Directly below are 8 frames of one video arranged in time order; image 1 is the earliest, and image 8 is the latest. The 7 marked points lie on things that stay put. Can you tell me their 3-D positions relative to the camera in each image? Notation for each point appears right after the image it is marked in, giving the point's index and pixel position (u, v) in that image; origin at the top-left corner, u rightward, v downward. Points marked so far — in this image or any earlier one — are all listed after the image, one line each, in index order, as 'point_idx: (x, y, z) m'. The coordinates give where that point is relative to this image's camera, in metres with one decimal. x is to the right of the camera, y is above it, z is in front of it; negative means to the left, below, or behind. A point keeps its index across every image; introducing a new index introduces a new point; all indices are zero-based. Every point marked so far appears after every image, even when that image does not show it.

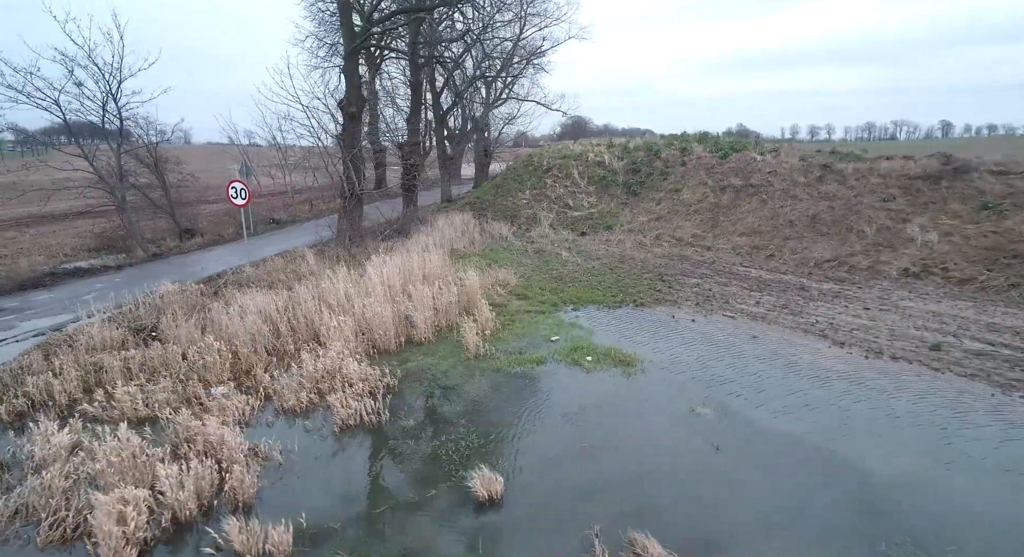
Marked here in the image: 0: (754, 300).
0: (+4.0, -0.3, +9.5) m
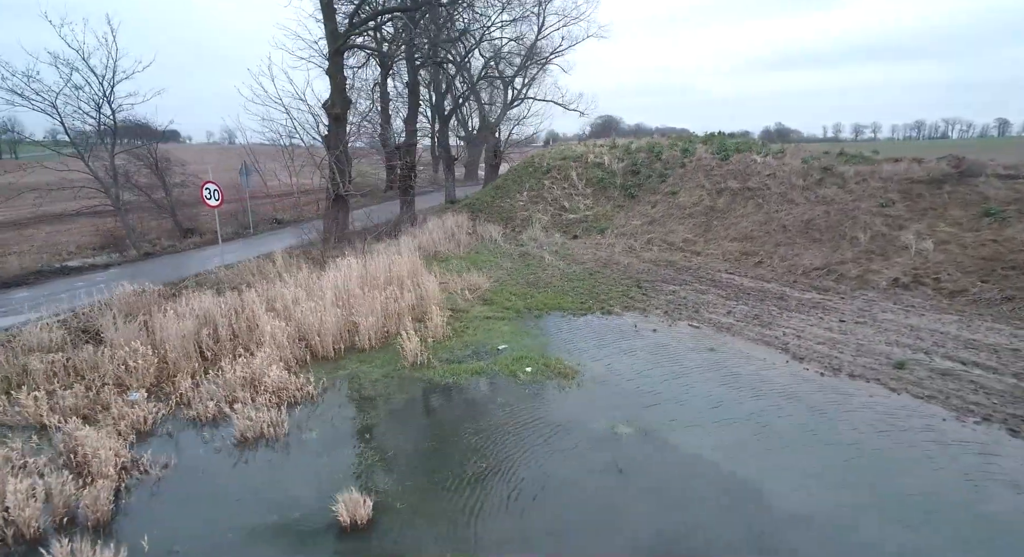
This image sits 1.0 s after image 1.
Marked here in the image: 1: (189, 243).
0: (+3.4, -0.5, +9.2) m
1: (-9.2, +1.0, +16.2) m
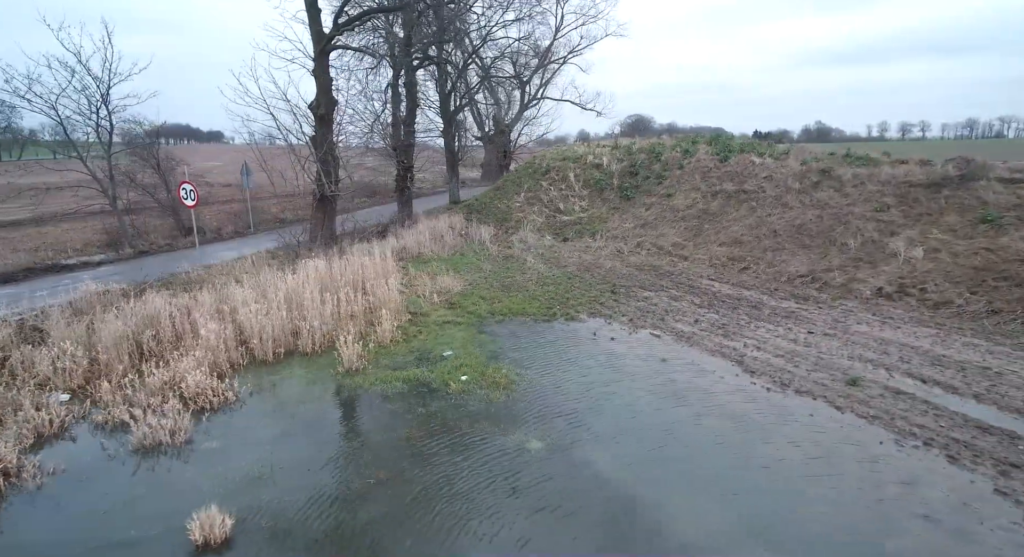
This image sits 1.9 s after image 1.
0: (+2.8, -0.6, +8.8) m
1: (-9.5, +1.1, +16.5) m
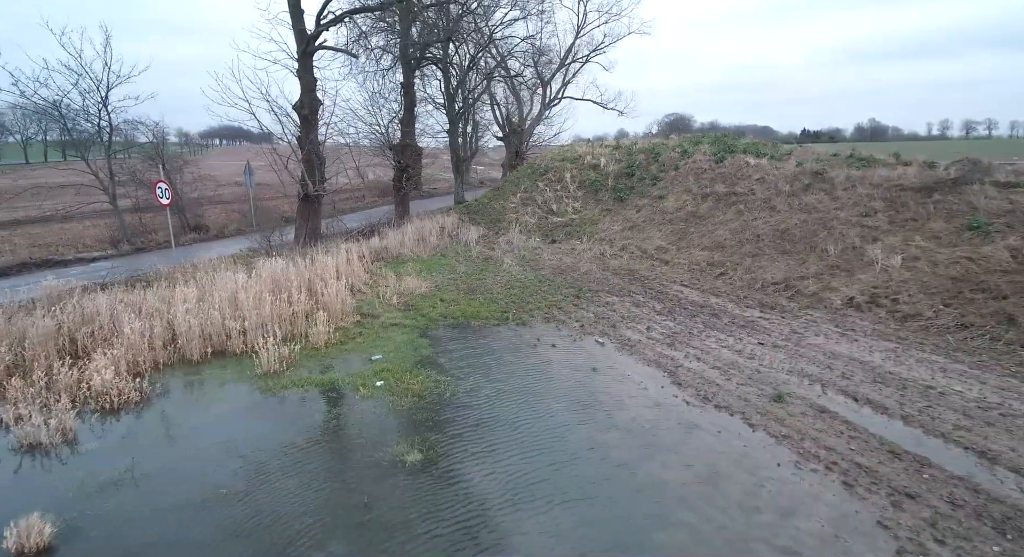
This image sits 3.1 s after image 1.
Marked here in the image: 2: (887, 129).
0: (+2.0, -0.7, +8.6) m
1: (-9.7, +1.2, +17.0) m
2: (+12.1, +5.3, +20.1) m
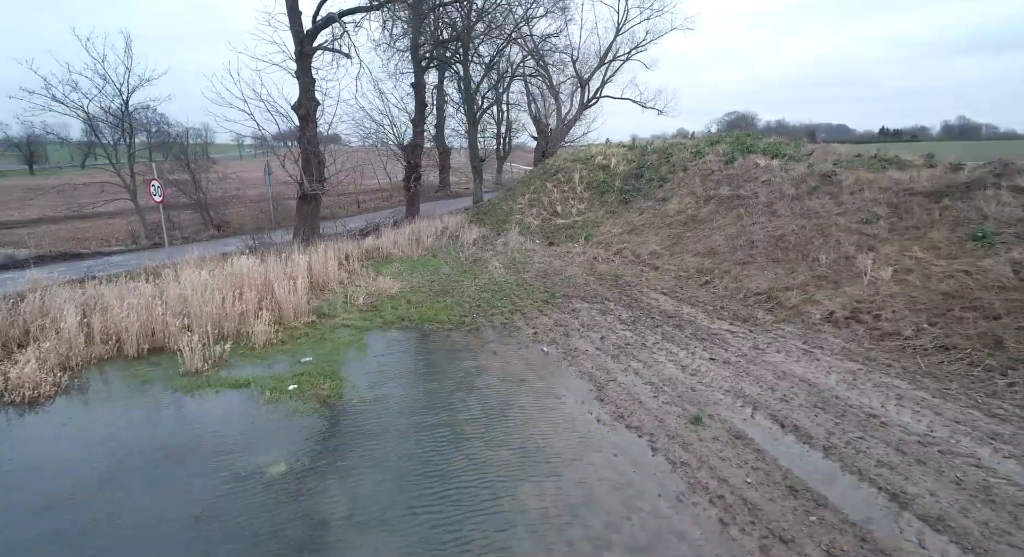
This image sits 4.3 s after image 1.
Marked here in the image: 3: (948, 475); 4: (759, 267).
0: (+1.3, -0.8, +8.2) m
1: (-9.5, +1.3, +17.7) m
2: (+12.6, +4.9, +18.7) m
3: (+3.4, -1.5, +4.4) m
4: (+4.4, +0.2, +10.1) m
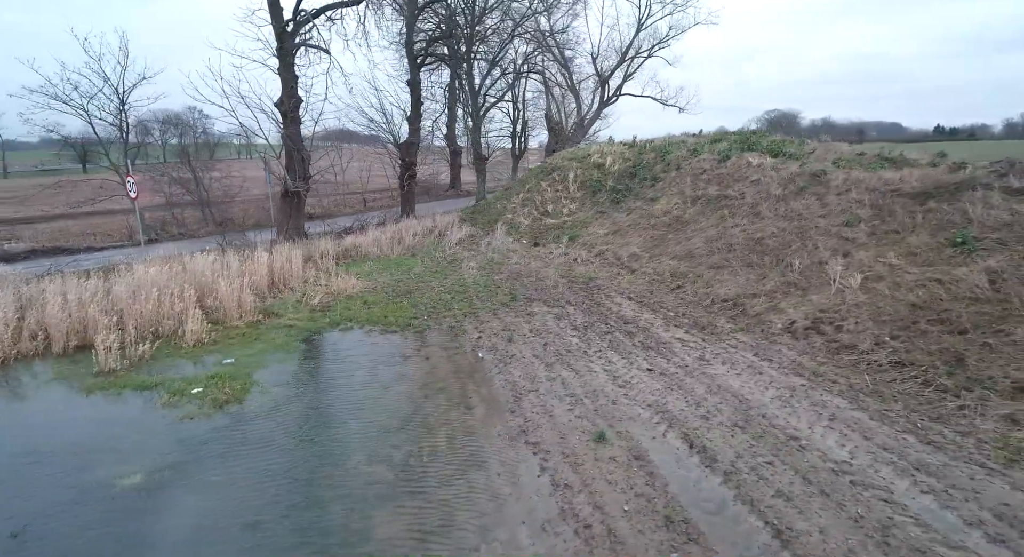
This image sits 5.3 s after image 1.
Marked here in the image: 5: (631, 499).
0: (+0.5, -0.8, +7.8) m
1: (-9.7, +1.5, +17.9) m
2: (+12.5, +4.7, +17.7) m
3: (+2.3, -1.6, +3.9) m
4: (+3.7, +0.1, +9.5) m
5: (+0.9, -1.6, +4.2) m
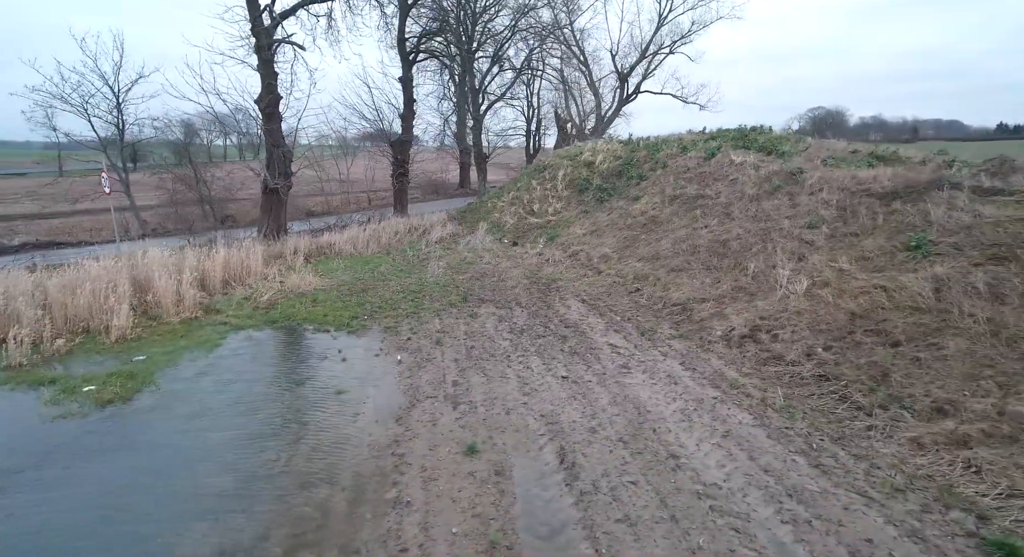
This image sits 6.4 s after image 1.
0: (-0.4, -0.8, +7.6) m
1: (-10.0, +1.6, +18.3) m
2: (+12.2, +4.6, +16.7) m
3: (+1.1, -1.7, +3.6) m
4: (+2.9, +0.1, +9.1) m
5: (-0.3, -1.6, +3.9) m
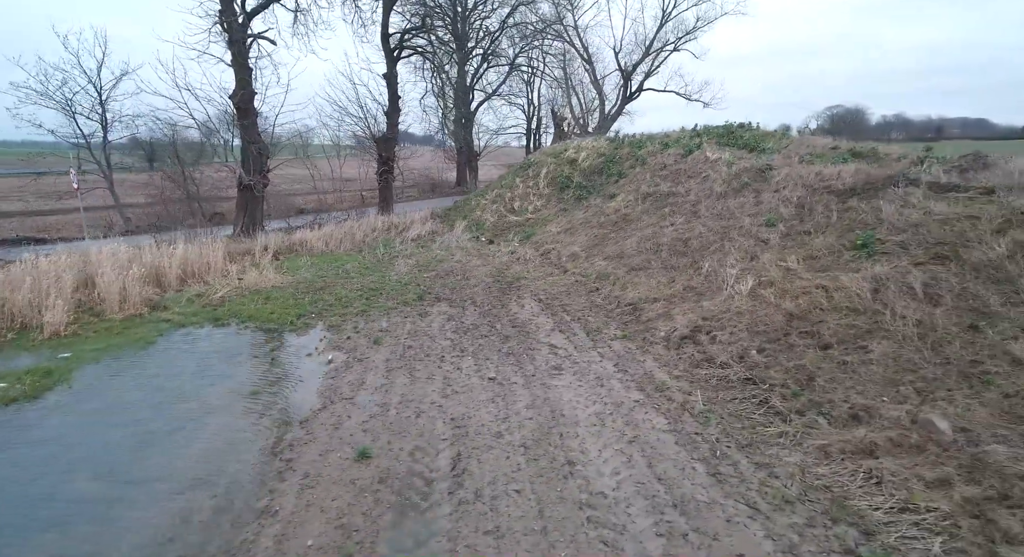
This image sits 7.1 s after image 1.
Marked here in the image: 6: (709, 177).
0: (-1.2, -0.8, +7.4) m
1: (-10.5, +1.7, +18.4) m
2: (+11.6, +4.5, +16.2) m
3: (+0.3, -1.6, +3.4) m
4: (+2.2, +0.1, +8.9) m
5: (-1.2, -1.6, +3.8) m
6: (+3.9, +2.0, +11.1) m
